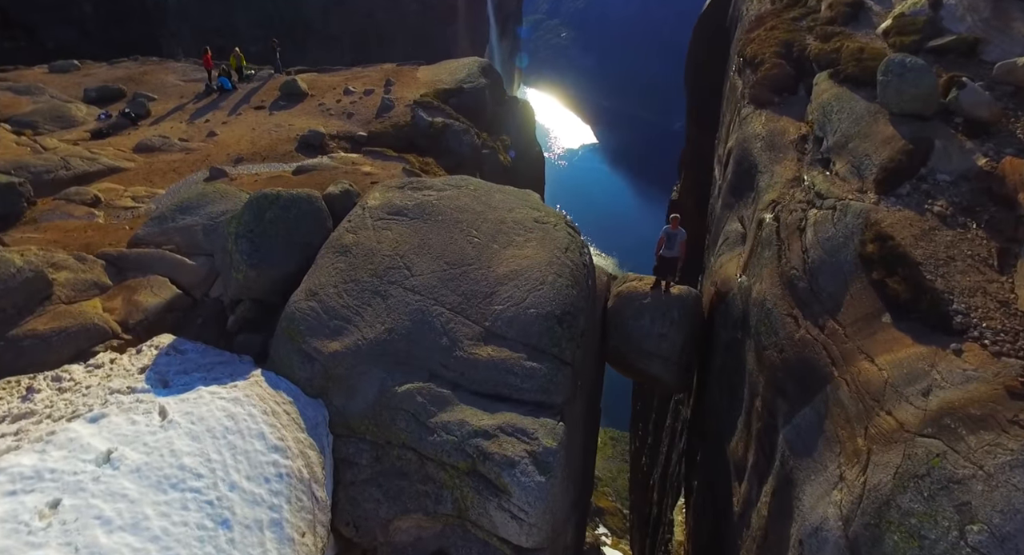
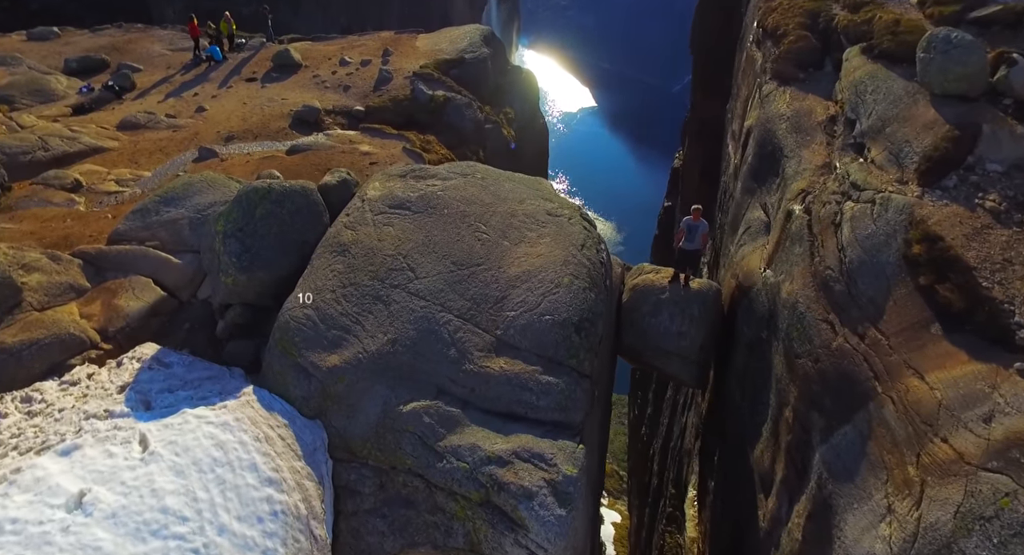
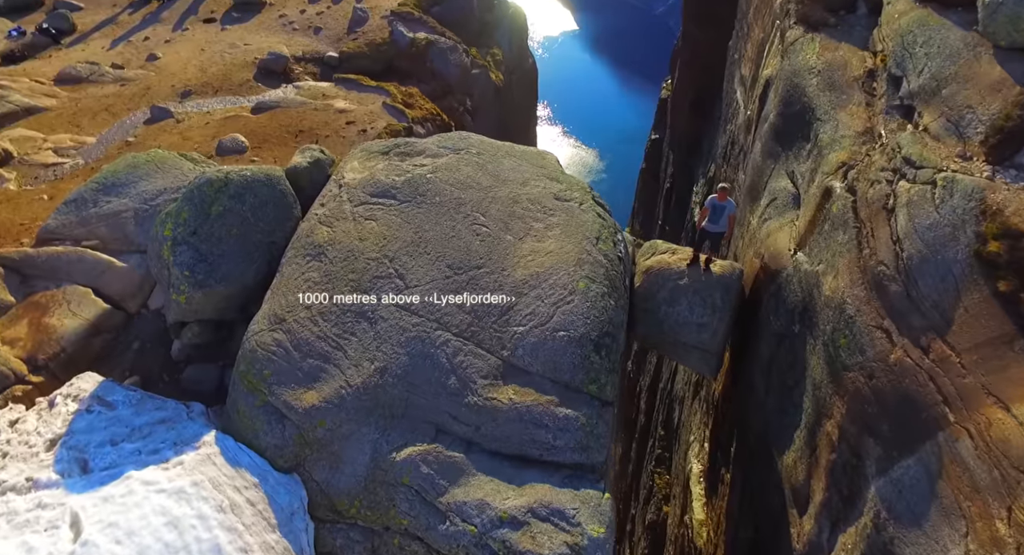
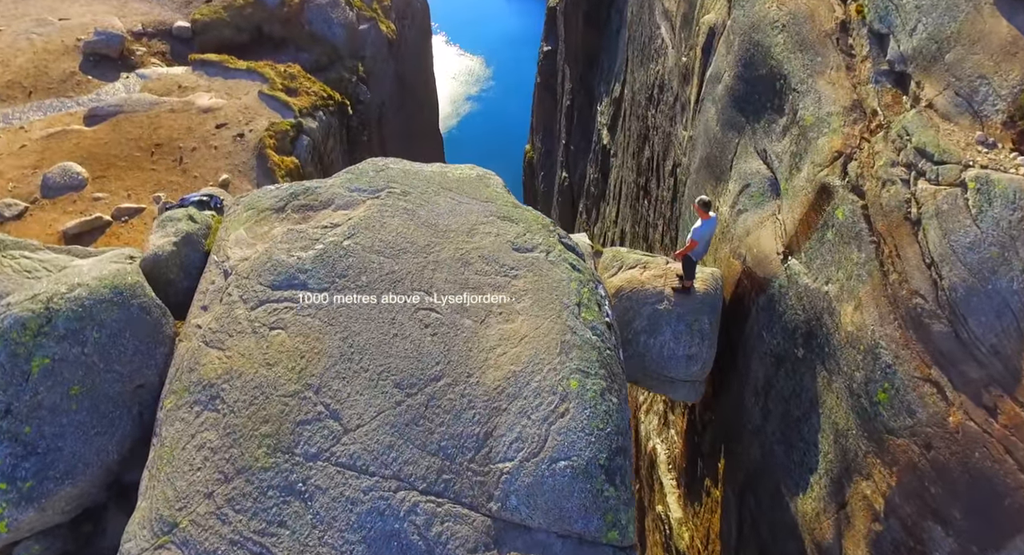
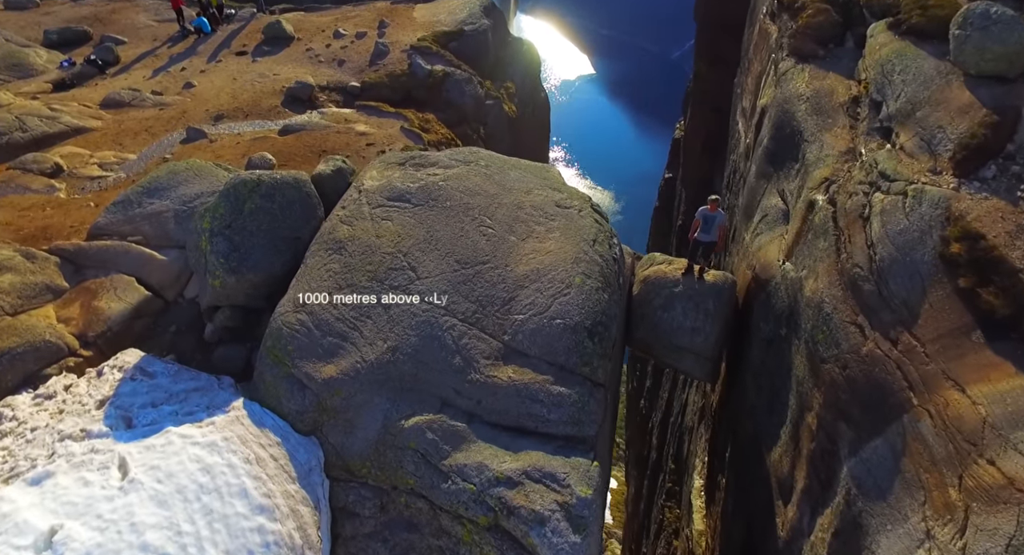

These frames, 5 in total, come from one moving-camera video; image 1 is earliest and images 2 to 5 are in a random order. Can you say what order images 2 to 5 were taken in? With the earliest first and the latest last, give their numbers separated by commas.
2, 5, 3, 4
